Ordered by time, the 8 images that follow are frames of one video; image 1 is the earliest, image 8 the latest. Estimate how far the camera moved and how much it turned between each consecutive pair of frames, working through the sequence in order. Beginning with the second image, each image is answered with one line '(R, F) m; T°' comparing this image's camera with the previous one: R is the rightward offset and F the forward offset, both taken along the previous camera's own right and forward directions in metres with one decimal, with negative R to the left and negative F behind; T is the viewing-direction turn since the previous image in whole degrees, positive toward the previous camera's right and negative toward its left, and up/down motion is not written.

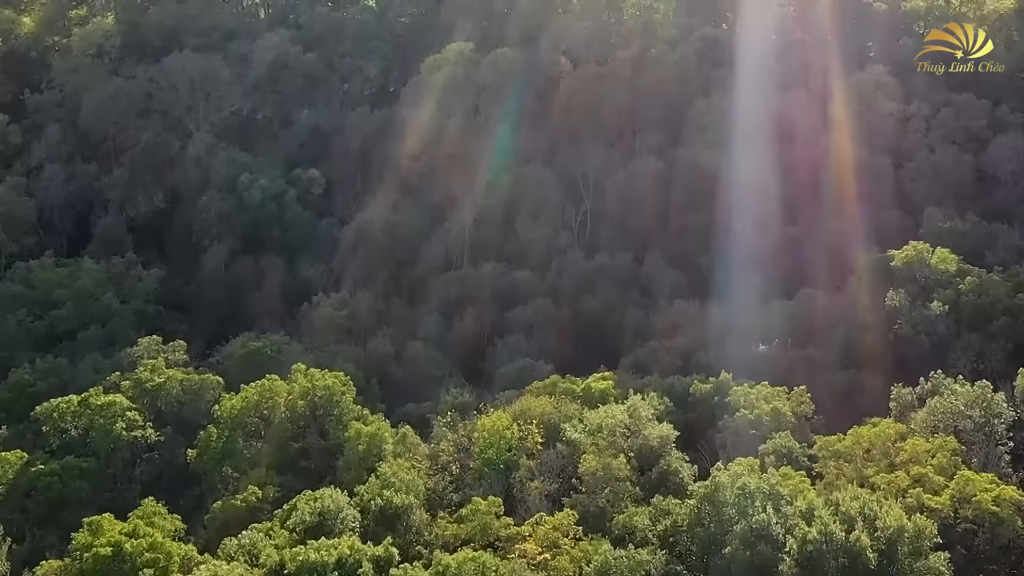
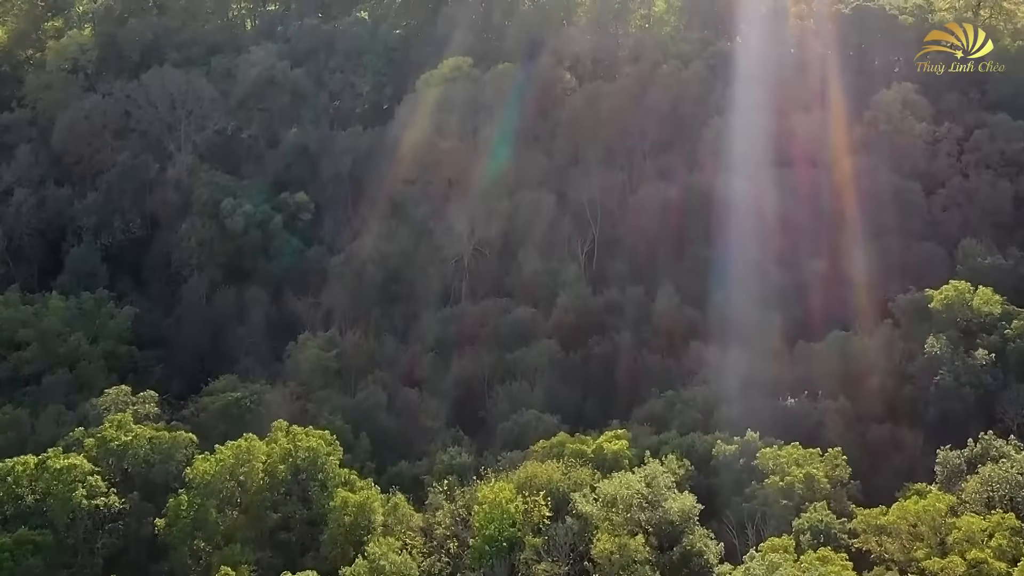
(-0.2, +3.1) m; 0°
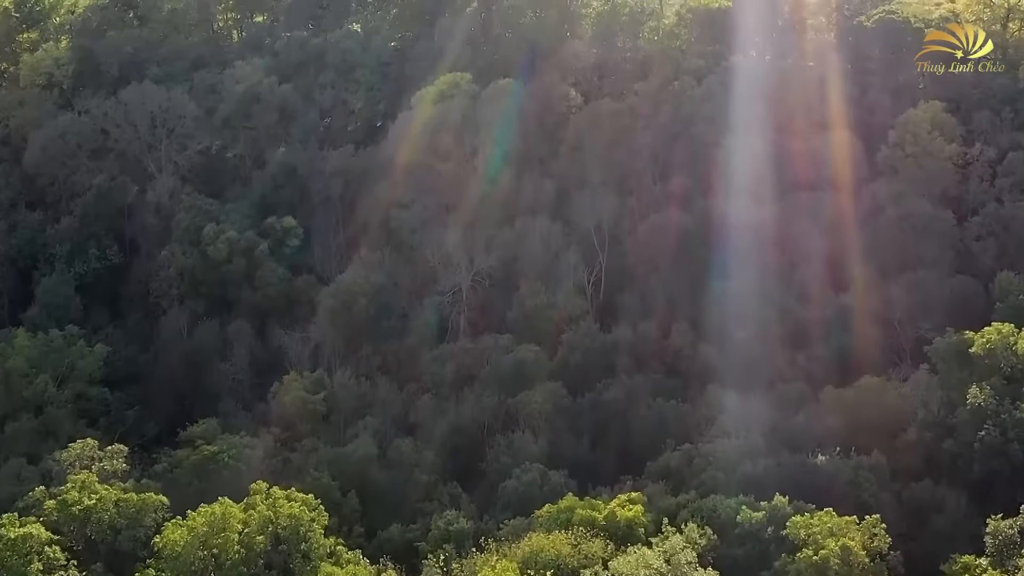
(-0.1, +2.7) m; 0°
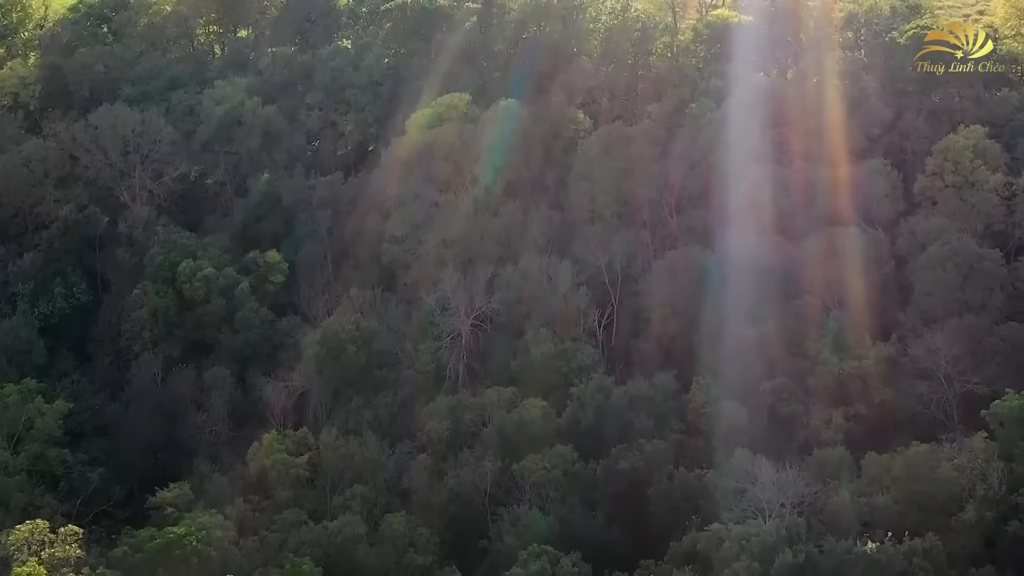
(-0.2, +3.4) m; 0°
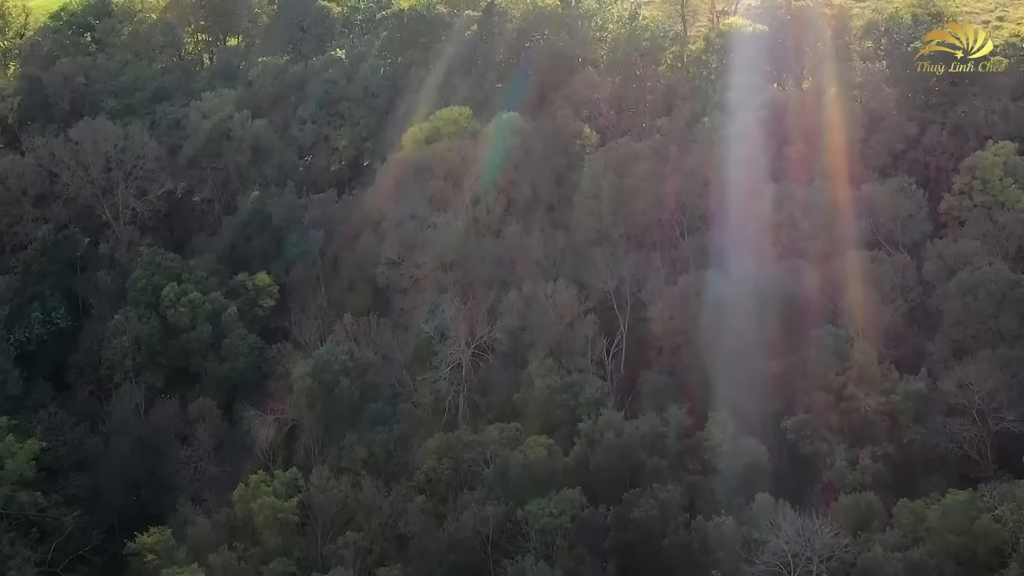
(-0.2, +2.0) m; 0°
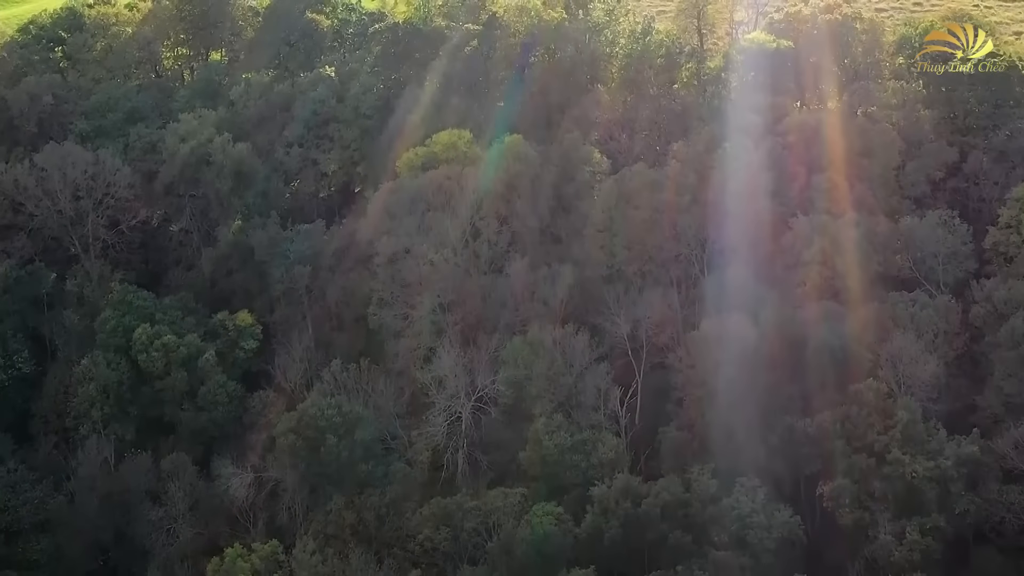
(-0.2, +3.0) m; 0°
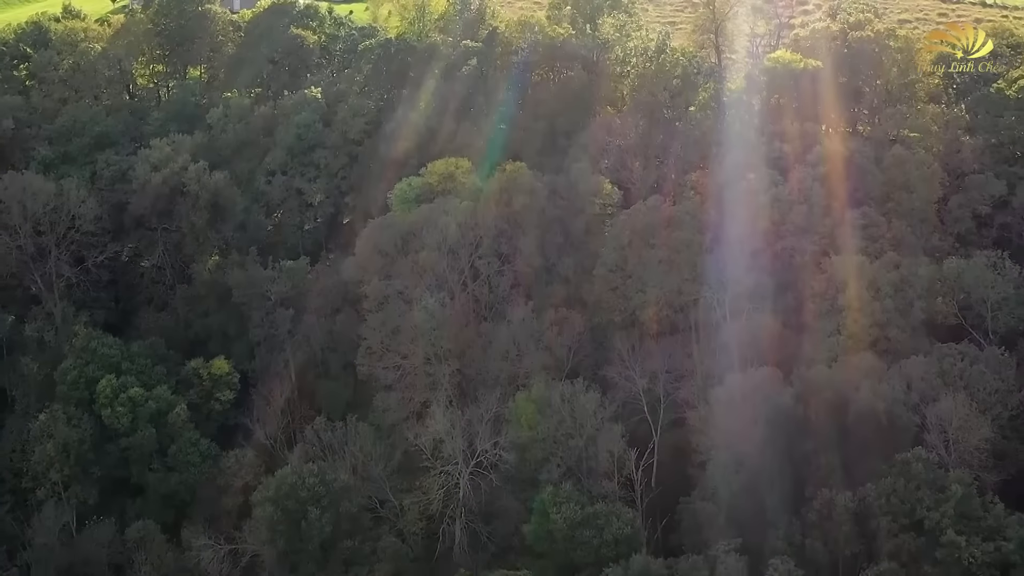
(-0.1, +3.0) m; 0°
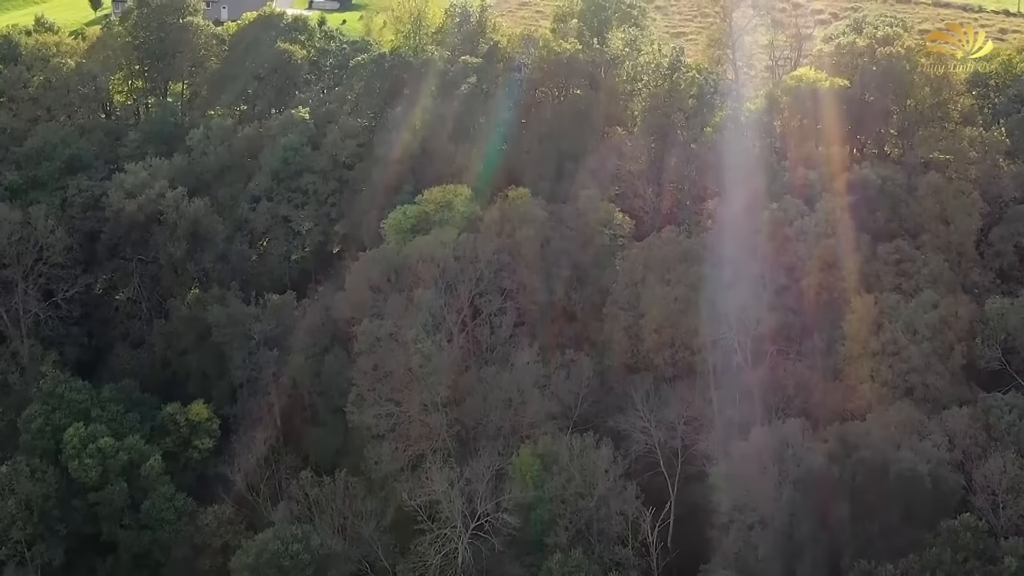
(-0.1, +2.4) m; 0°
